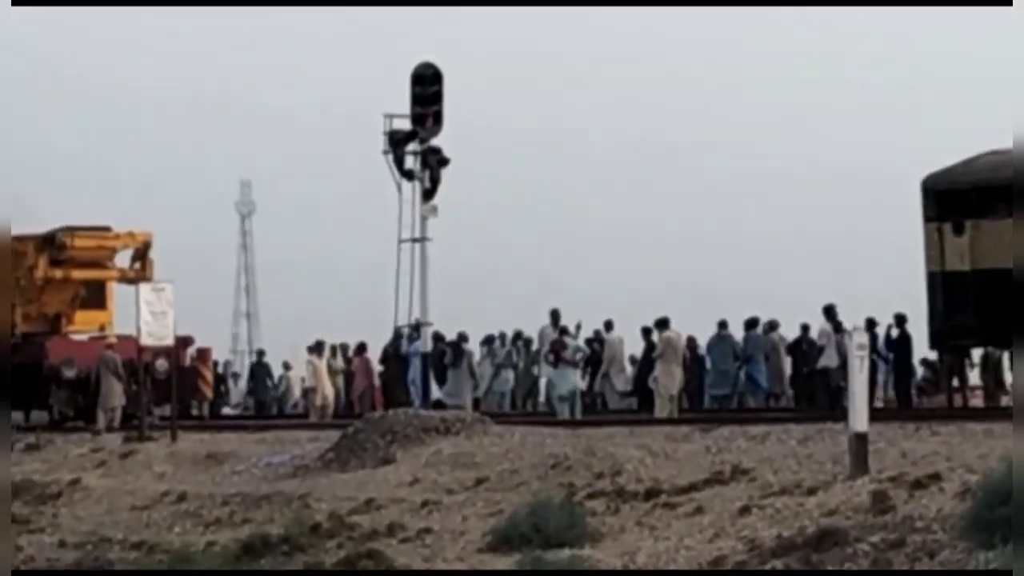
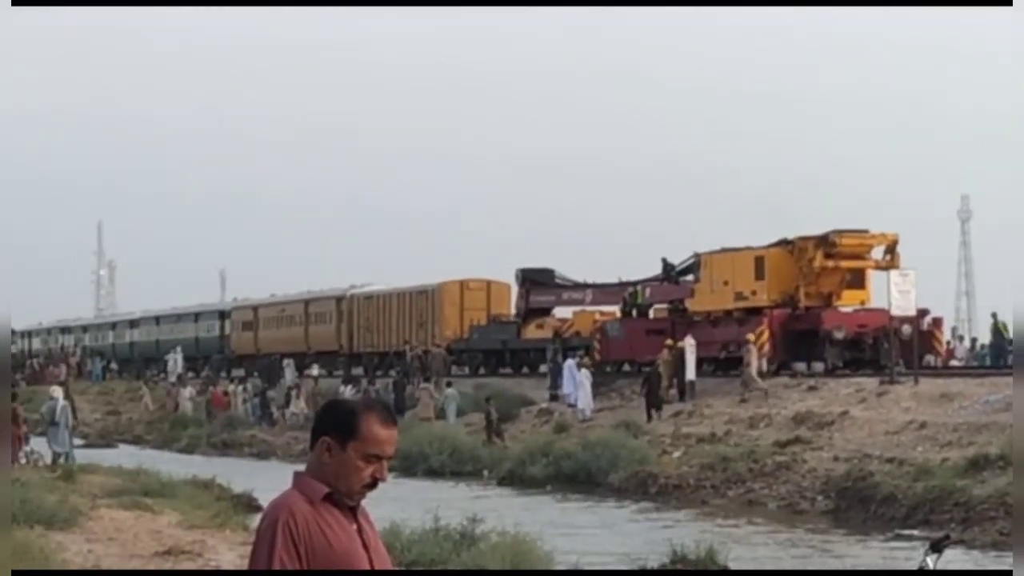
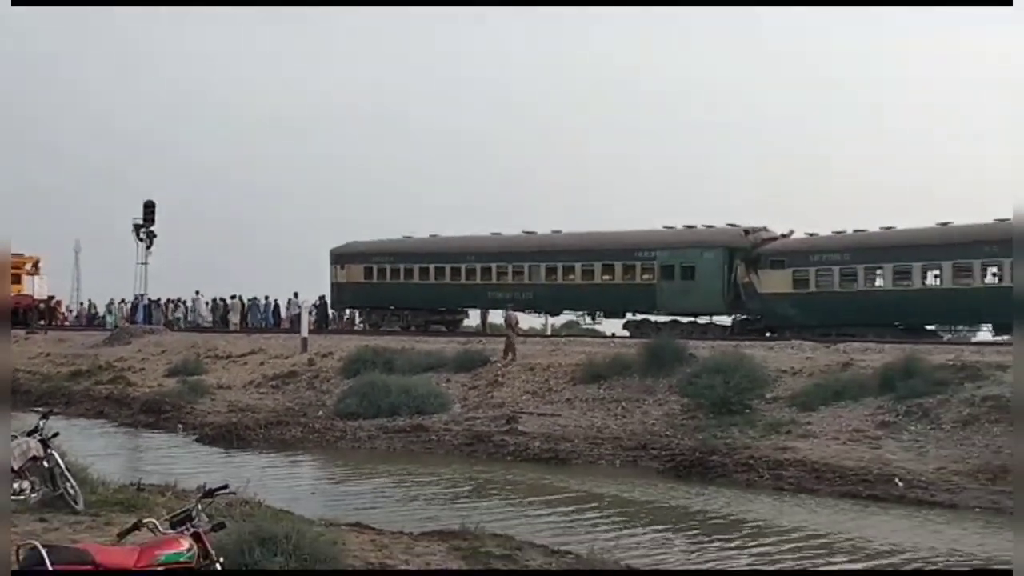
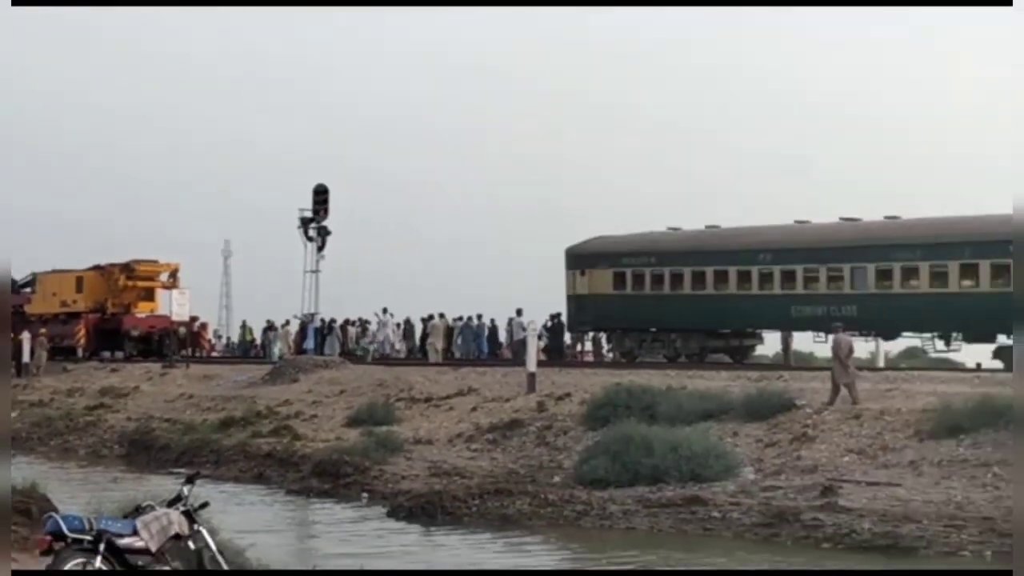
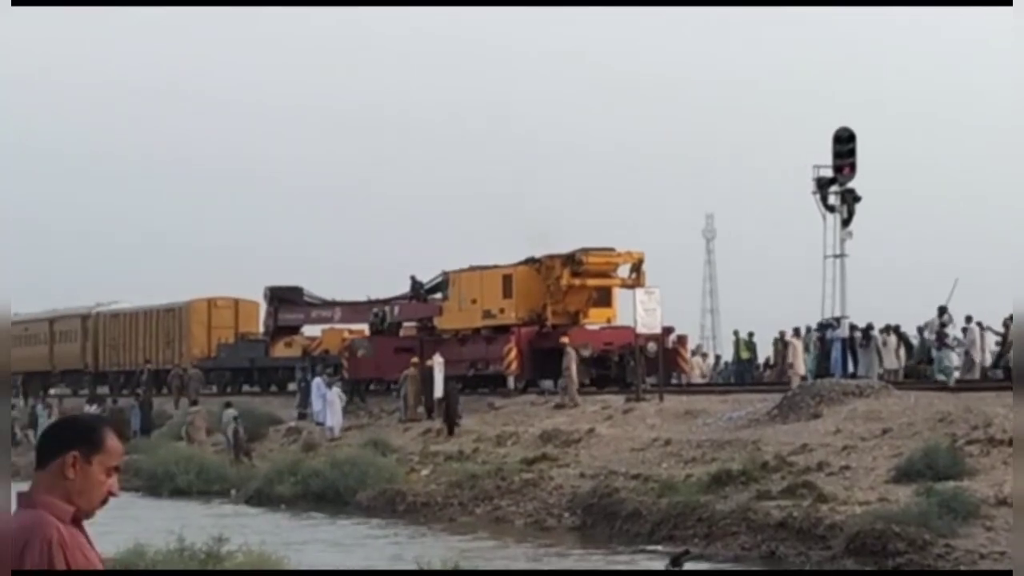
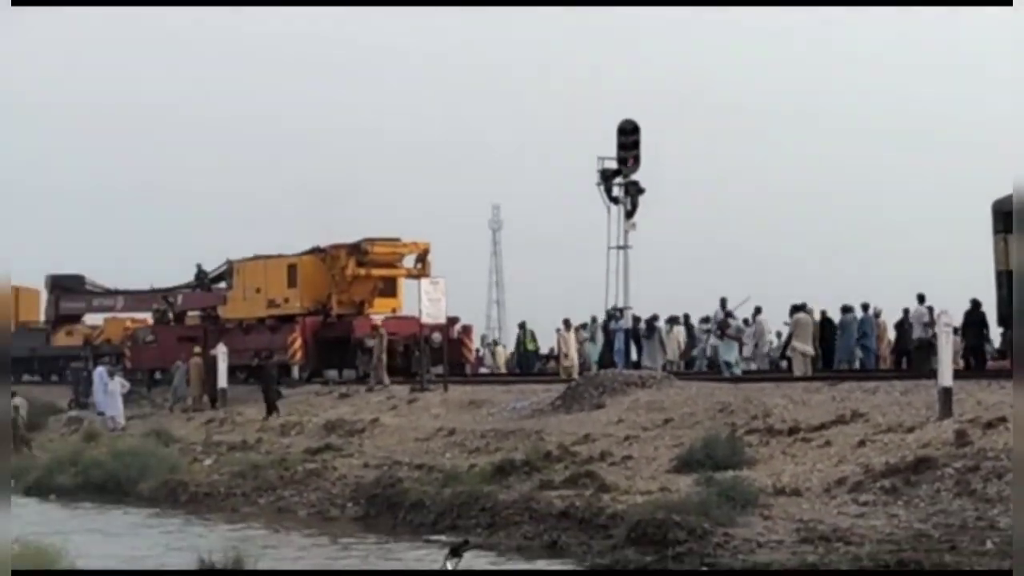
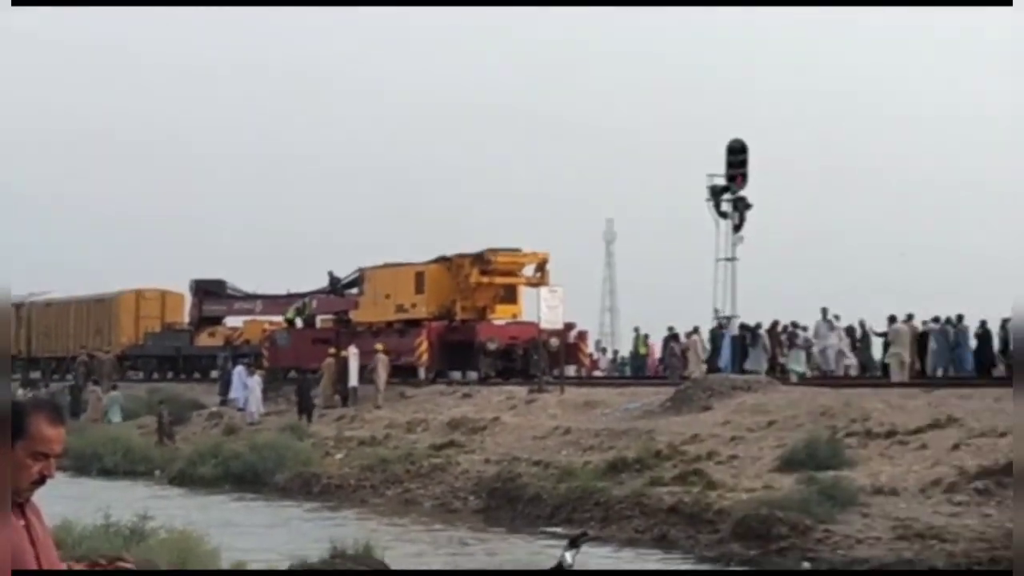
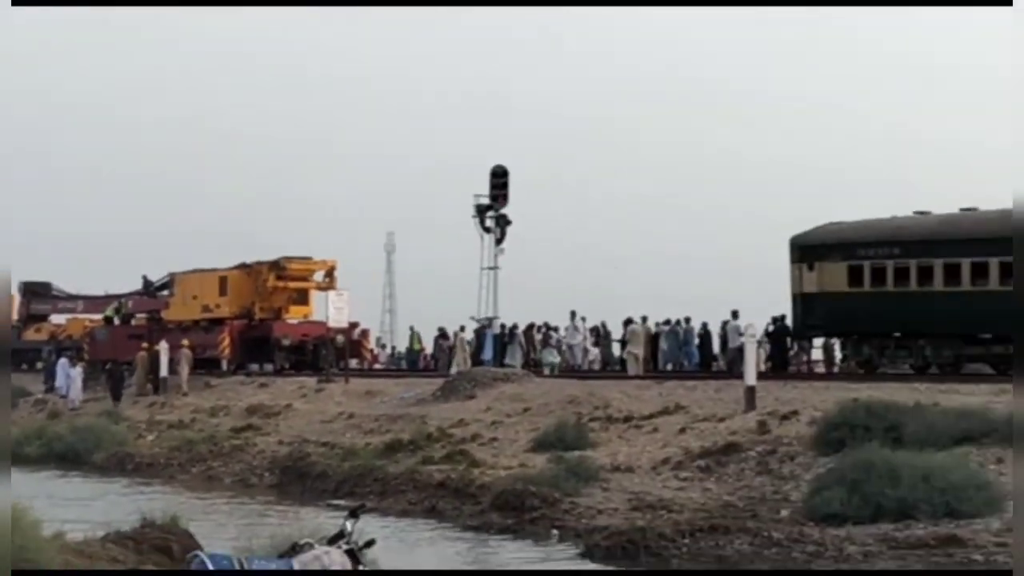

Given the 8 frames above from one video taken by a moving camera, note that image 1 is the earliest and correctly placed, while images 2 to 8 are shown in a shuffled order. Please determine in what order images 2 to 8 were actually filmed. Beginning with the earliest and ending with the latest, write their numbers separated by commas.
6, 5, 2, 7, 8, 4, 3
